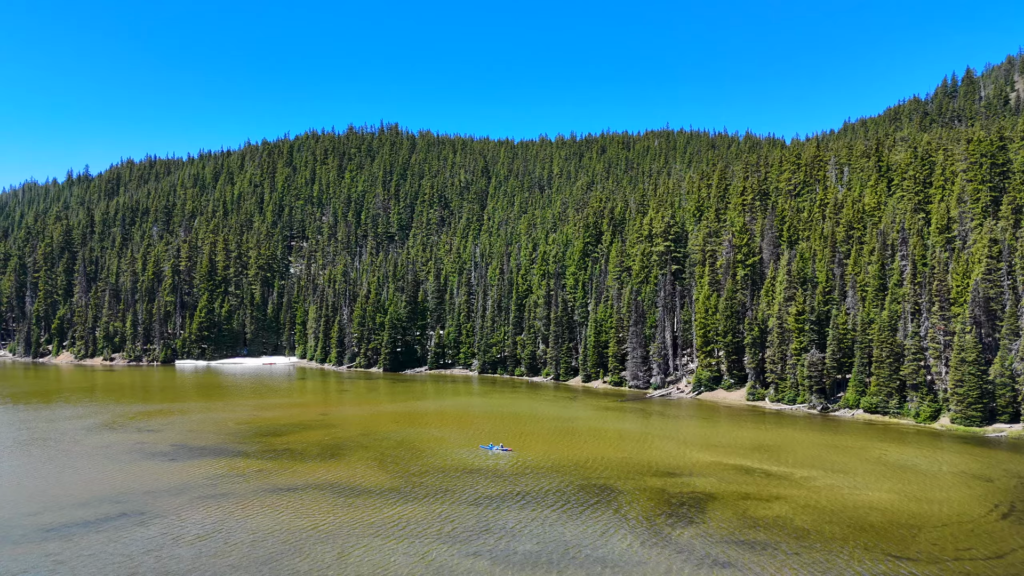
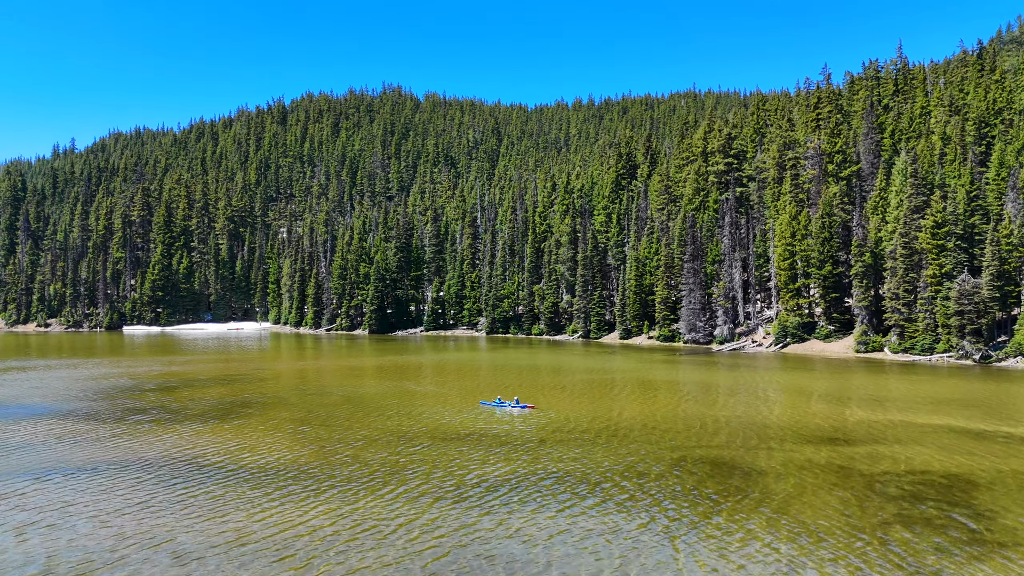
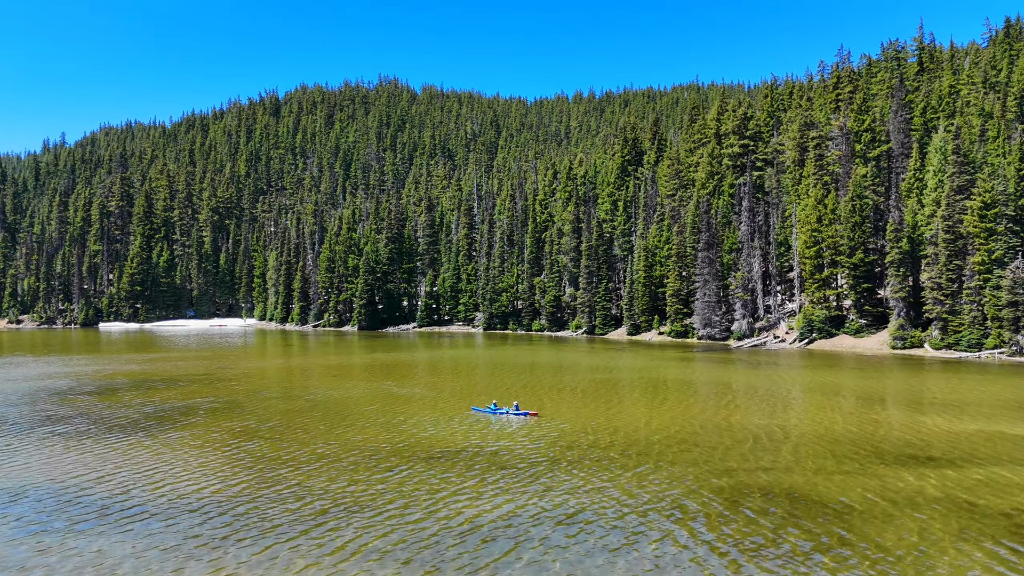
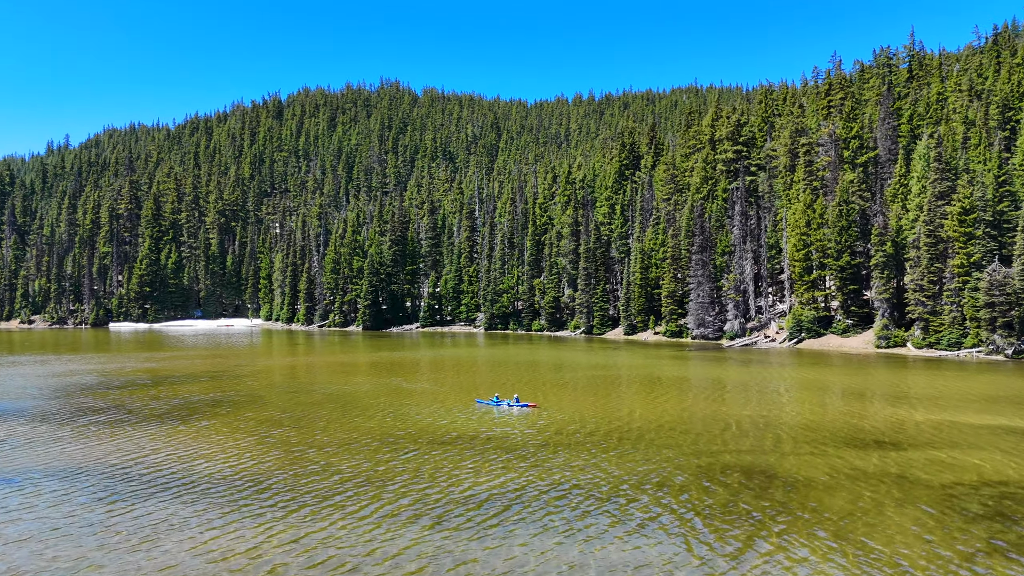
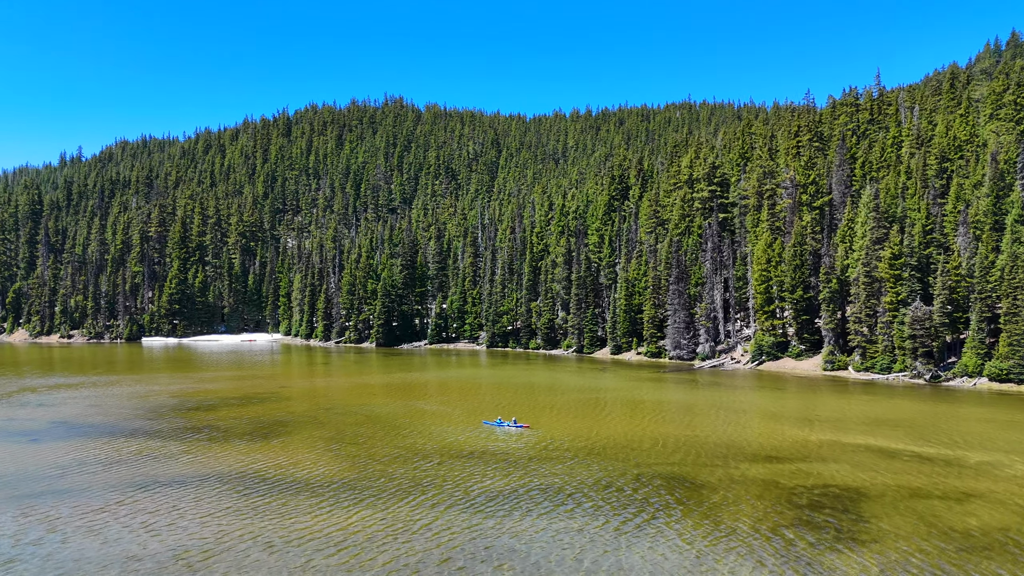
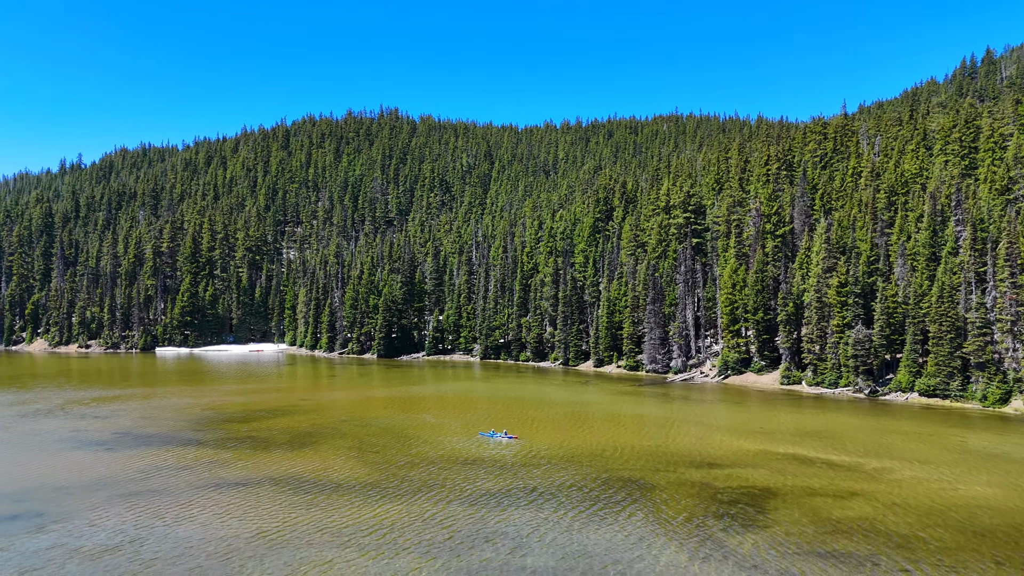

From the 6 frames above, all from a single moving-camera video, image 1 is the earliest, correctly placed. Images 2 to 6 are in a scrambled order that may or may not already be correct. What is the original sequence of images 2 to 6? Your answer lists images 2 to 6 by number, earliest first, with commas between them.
6, 5, 2, 4, 3
